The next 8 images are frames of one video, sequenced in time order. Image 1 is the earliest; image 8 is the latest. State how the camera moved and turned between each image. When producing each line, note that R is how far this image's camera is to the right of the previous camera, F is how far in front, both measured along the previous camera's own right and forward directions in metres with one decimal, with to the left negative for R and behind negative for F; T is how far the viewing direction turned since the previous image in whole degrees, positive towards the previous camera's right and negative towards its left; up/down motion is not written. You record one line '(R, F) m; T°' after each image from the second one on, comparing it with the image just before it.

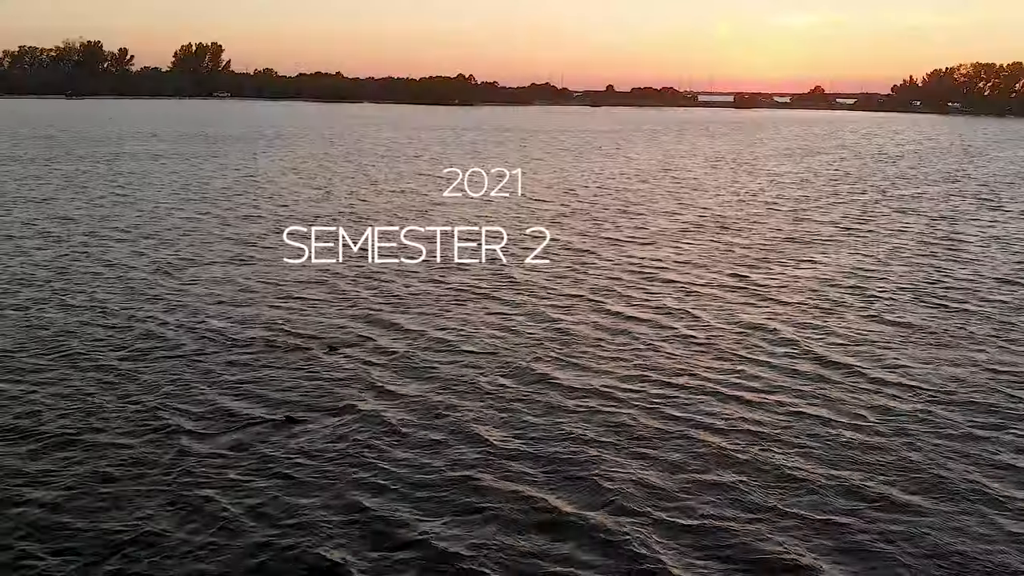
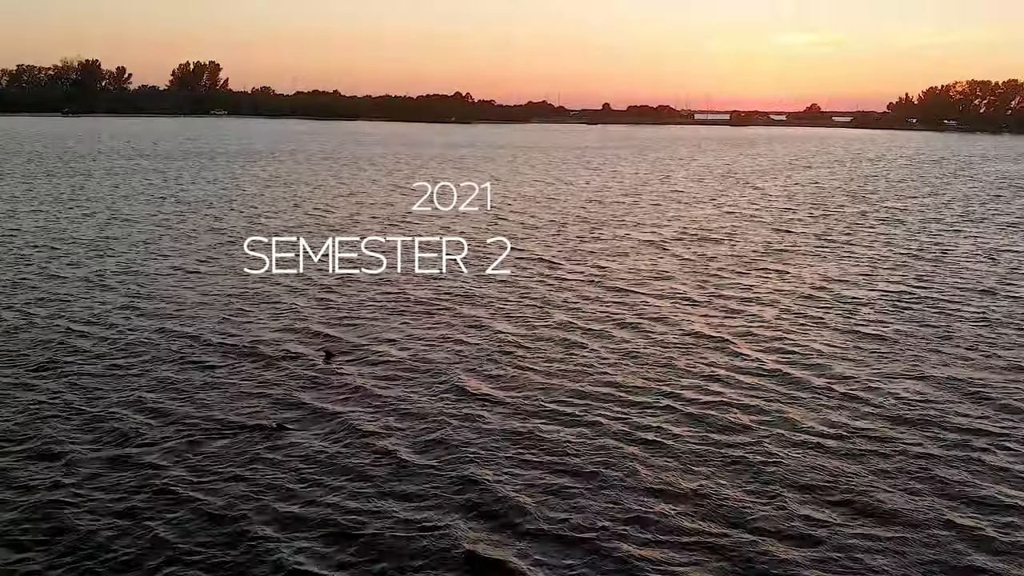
(+1.2, +1.5) m; 0°
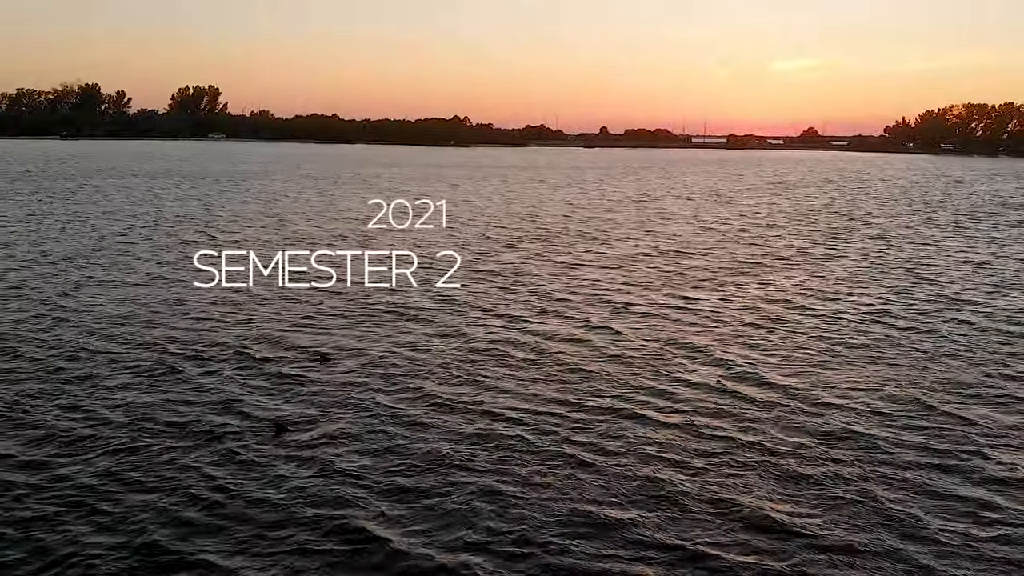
(+1.4, +1.7) m; 0°
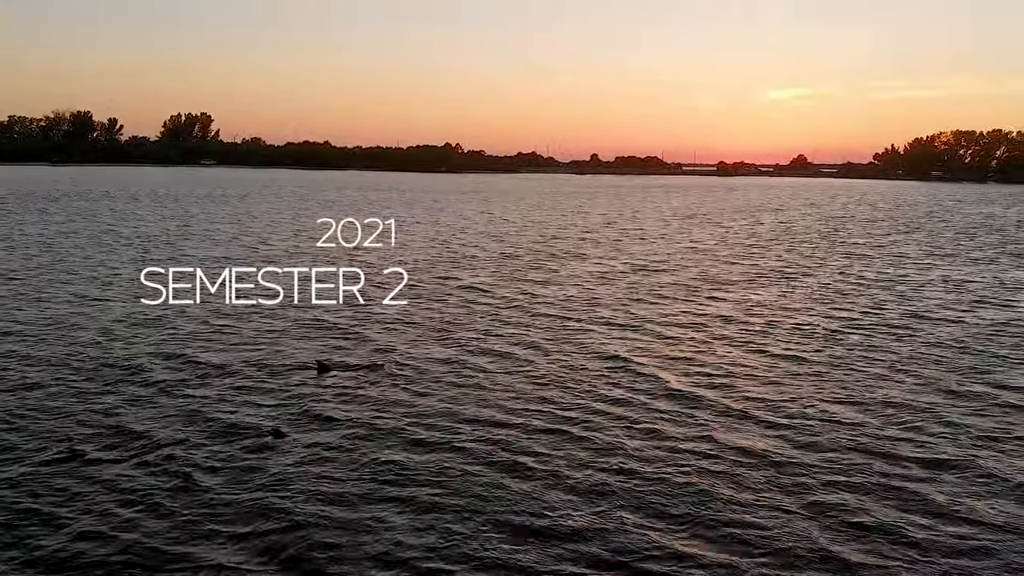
(+1.2, +1.3) m; 0°
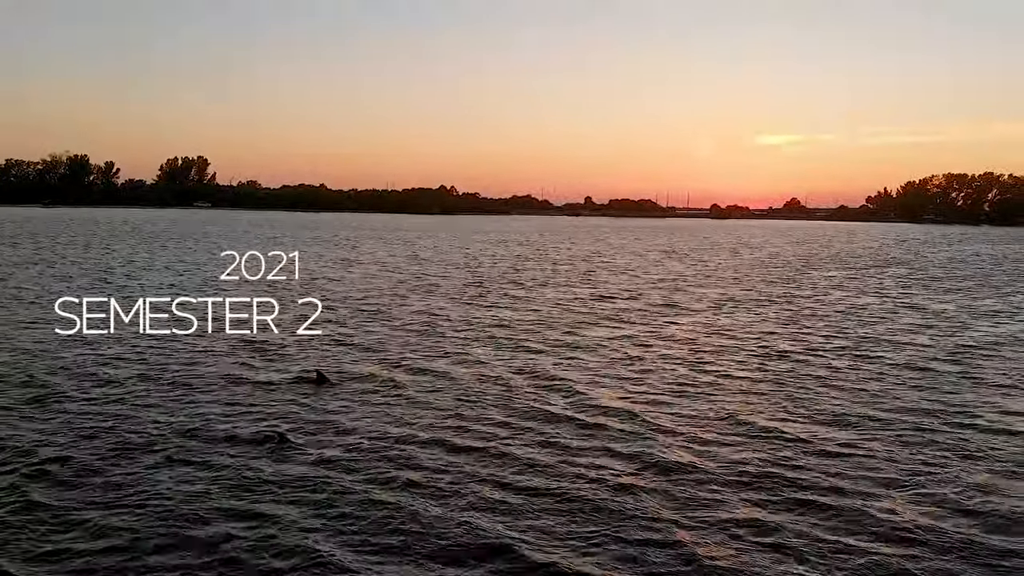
(+1.9, +2.0) m; 0°
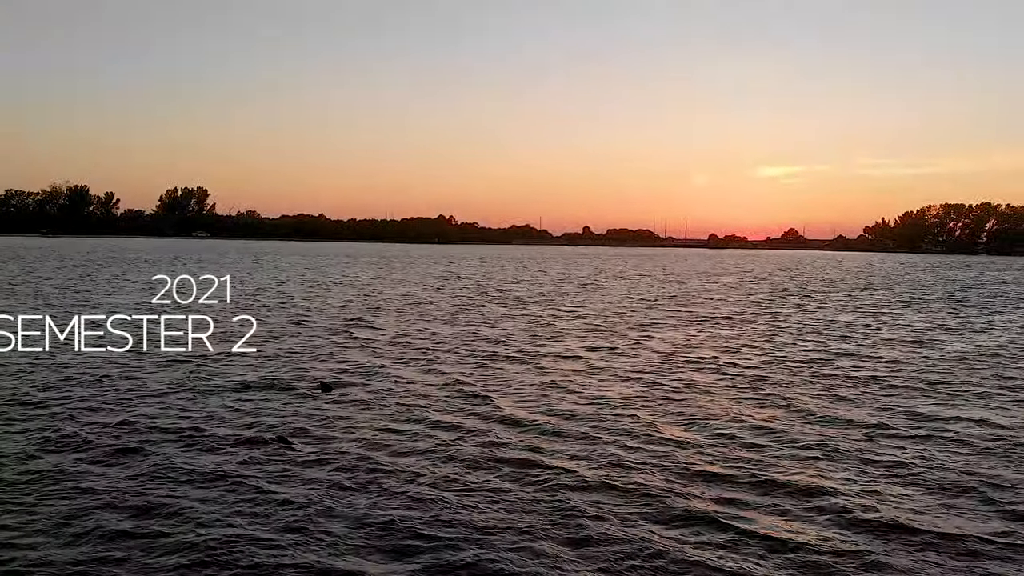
(+1.3, +1.3) m; 0°
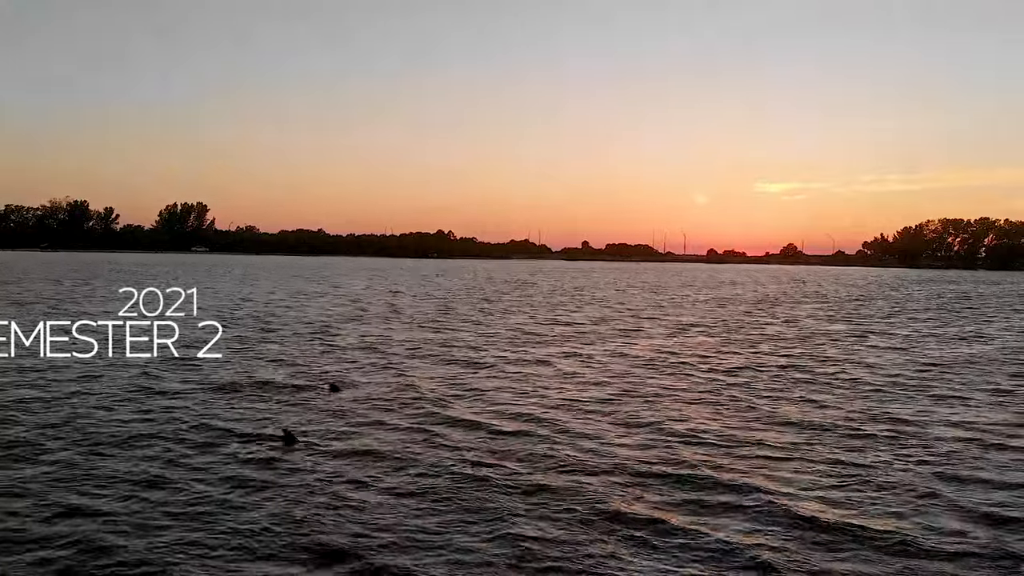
(-0.7, -0.6) m; 0°
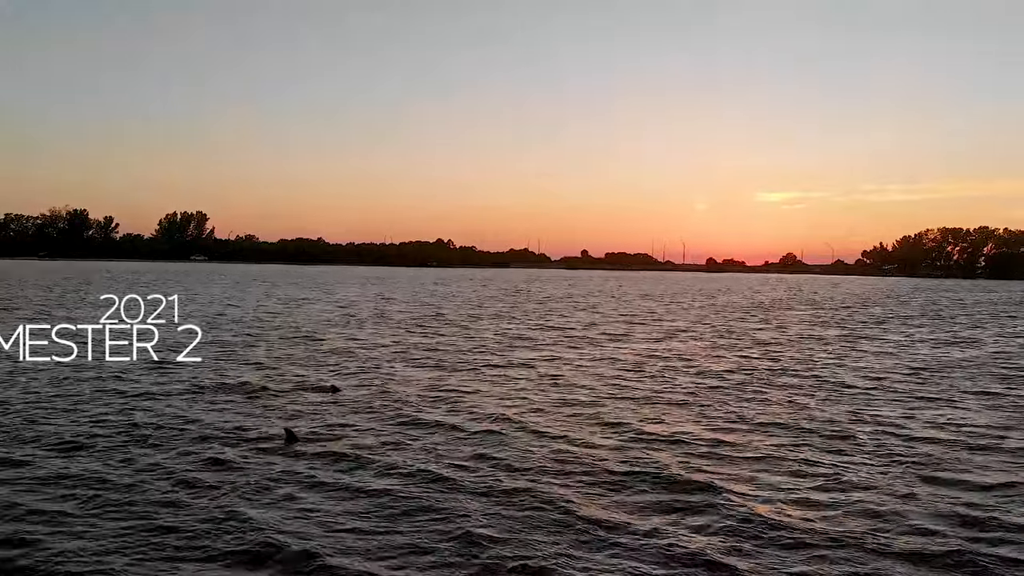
(-1.9, -1.8) m; 0°
